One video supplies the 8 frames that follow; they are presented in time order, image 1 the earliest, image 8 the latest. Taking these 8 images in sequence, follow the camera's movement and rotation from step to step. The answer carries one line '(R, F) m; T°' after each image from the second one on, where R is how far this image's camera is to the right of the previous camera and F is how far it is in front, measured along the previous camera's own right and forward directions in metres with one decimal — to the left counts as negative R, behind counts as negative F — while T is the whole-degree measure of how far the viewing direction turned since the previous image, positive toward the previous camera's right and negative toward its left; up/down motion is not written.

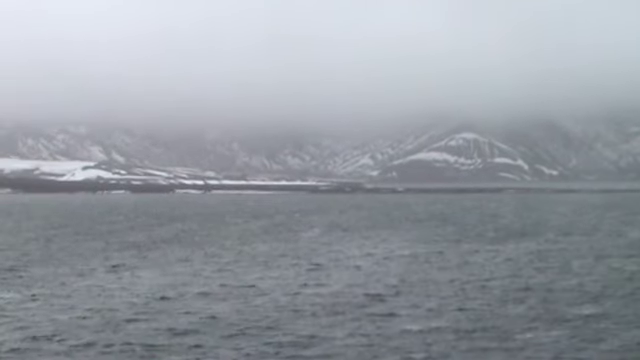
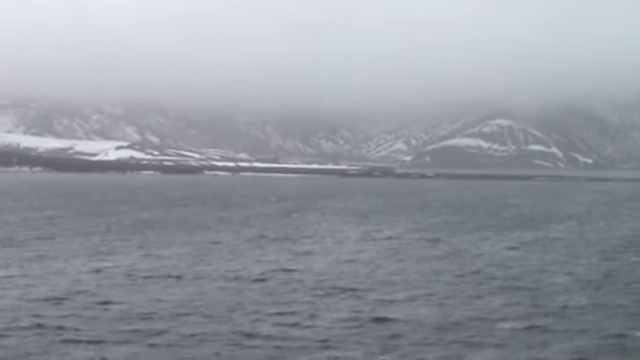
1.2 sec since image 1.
(+1.1, +0.5) m; -1°
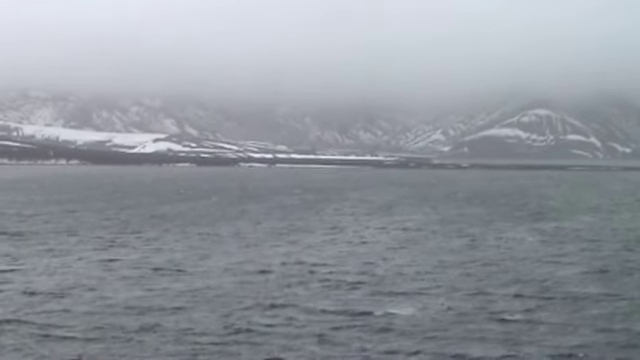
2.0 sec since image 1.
(+0.7, +0.2) m; -2°
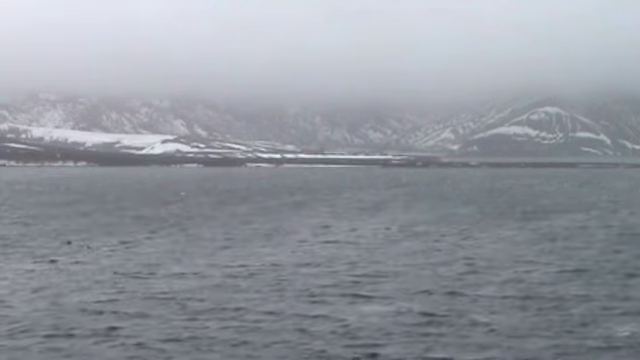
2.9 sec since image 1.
(+0.8, +0.5) m; 0°
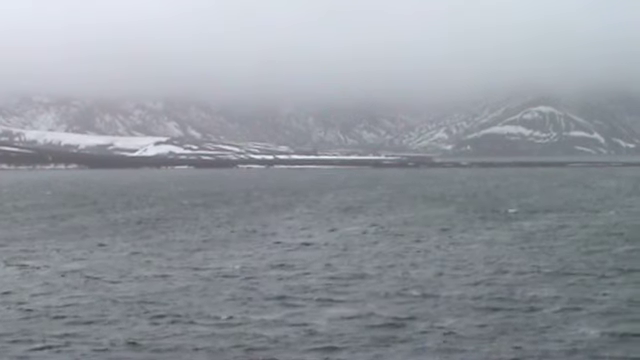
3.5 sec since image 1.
(+0.6, +0.4) m; 0°
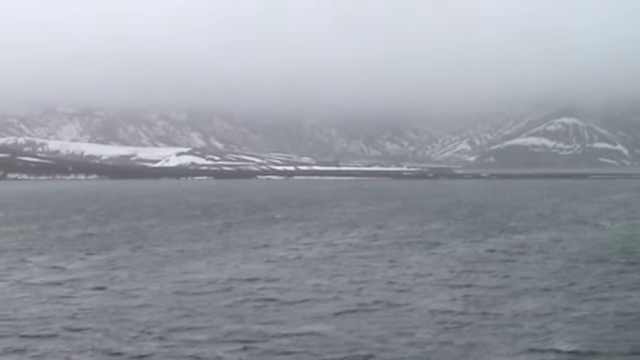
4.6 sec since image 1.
(+1.0, +0.6) m; -1°
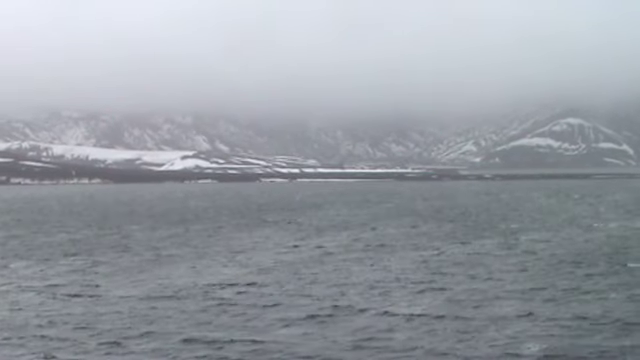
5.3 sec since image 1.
(+0.6, +0.4) m; 0°
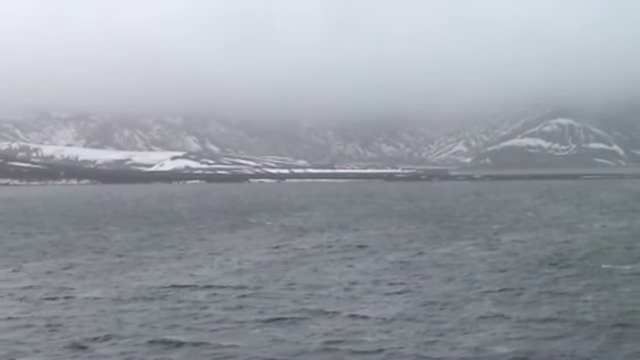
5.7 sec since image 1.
(+0.4, +0.4) m; 0°
